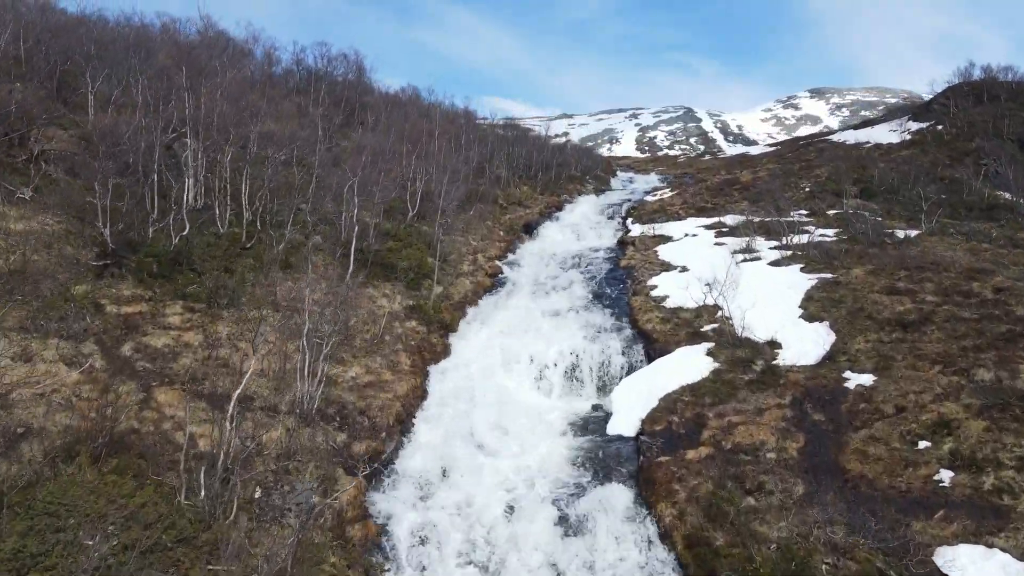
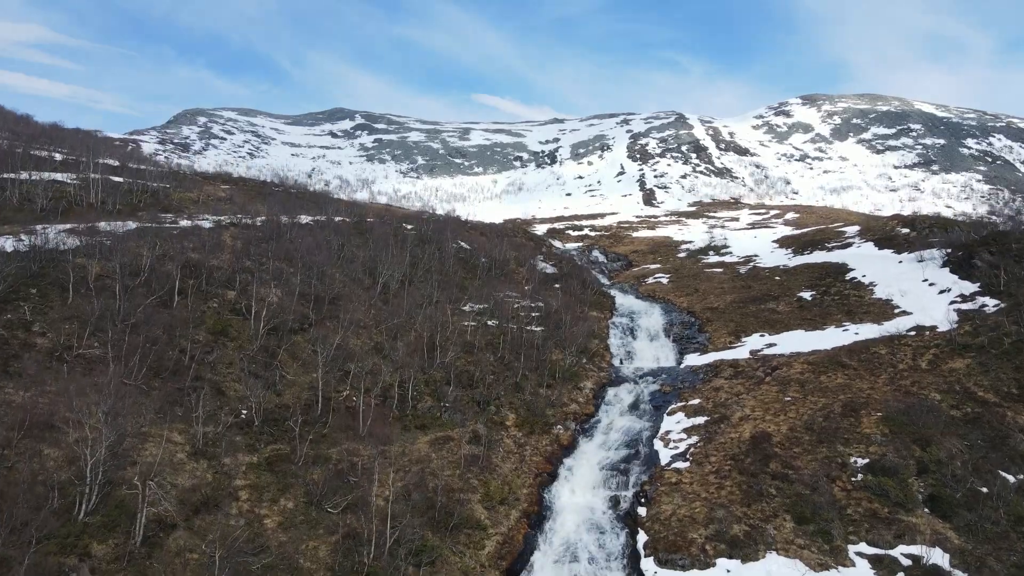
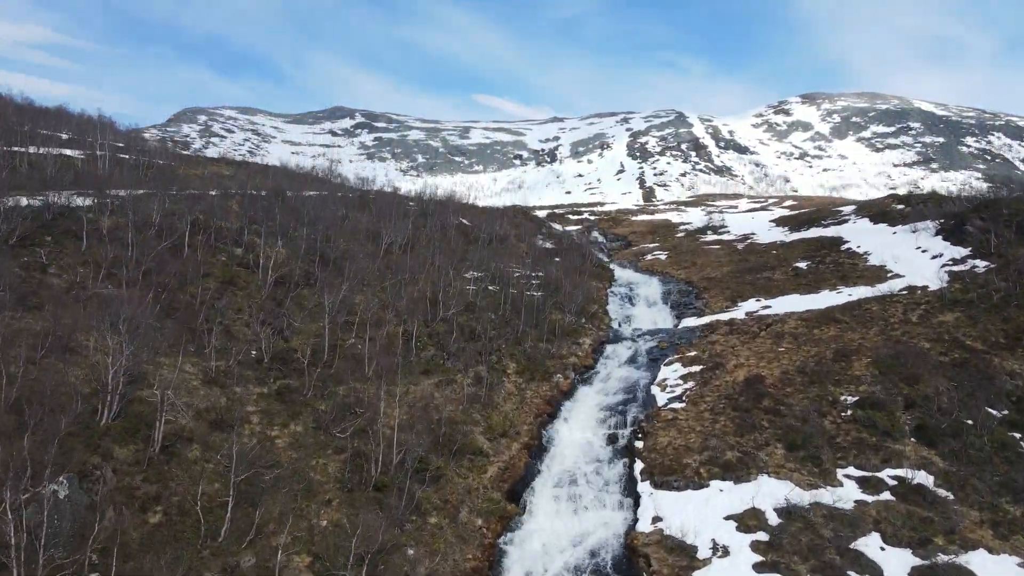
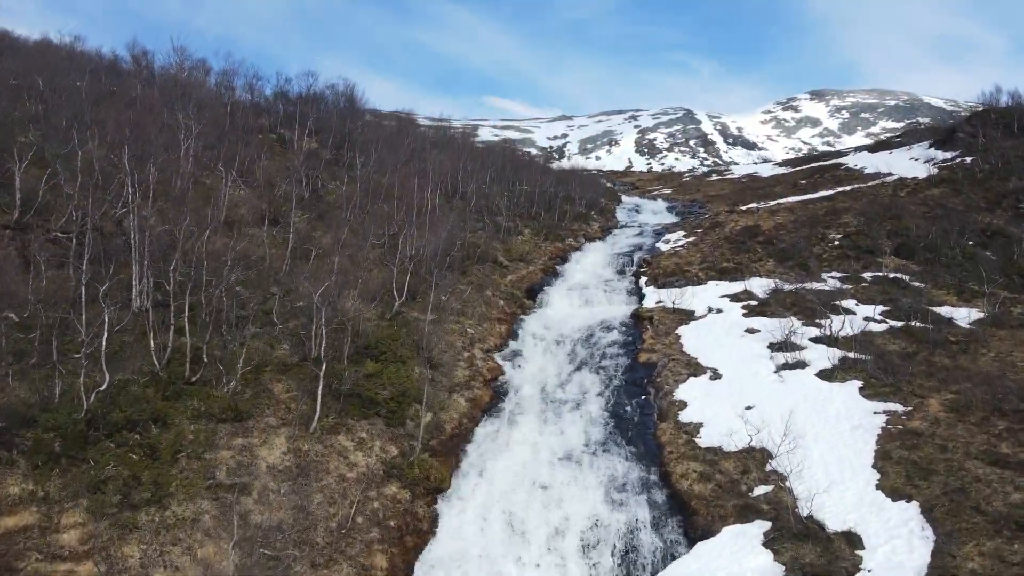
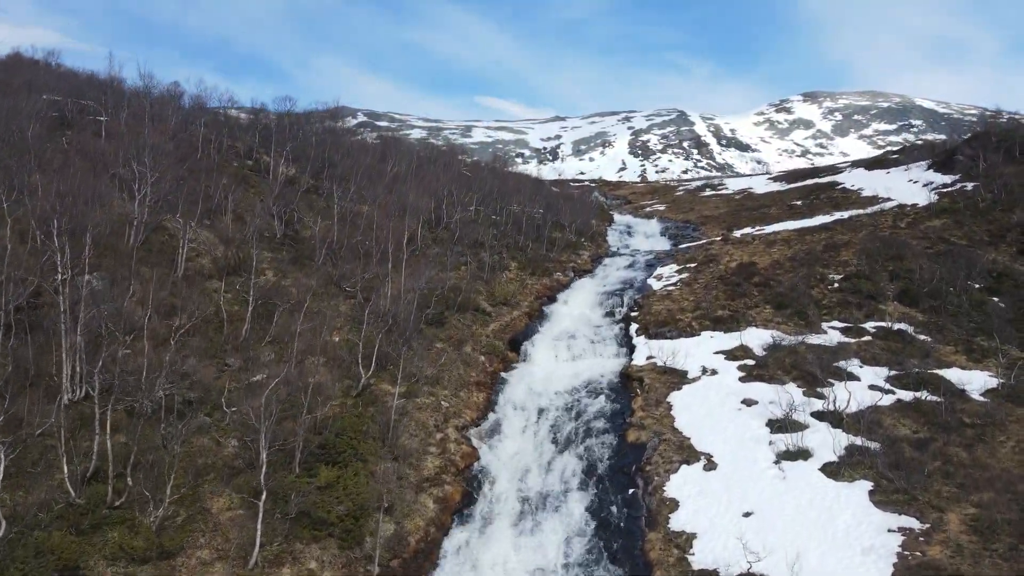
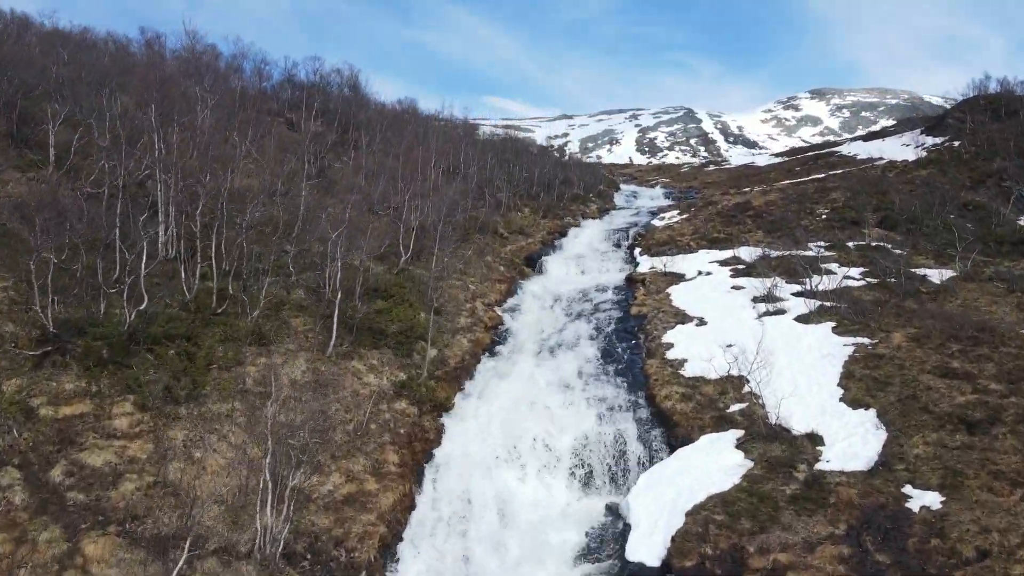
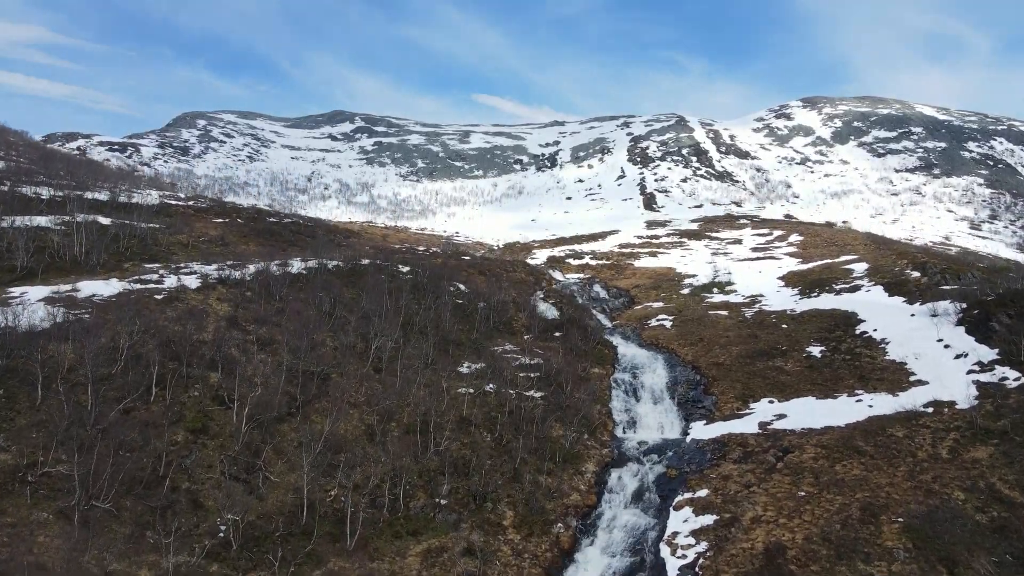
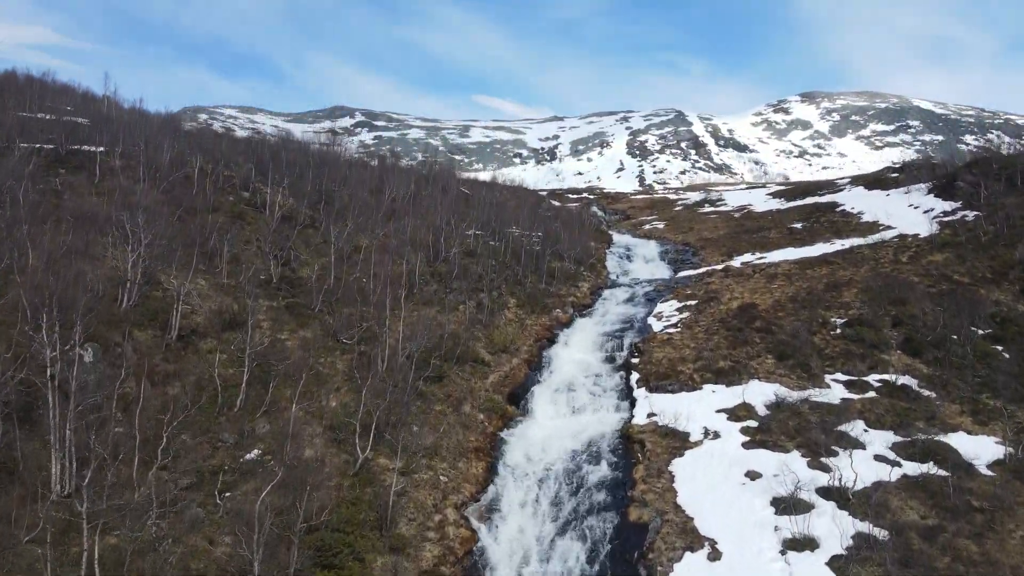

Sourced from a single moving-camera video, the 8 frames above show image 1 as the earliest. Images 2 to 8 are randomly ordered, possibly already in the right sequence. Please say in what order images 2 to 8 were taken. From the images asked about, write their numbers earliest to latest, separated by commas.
6, 4, 5, 8, 3, 2, 7
